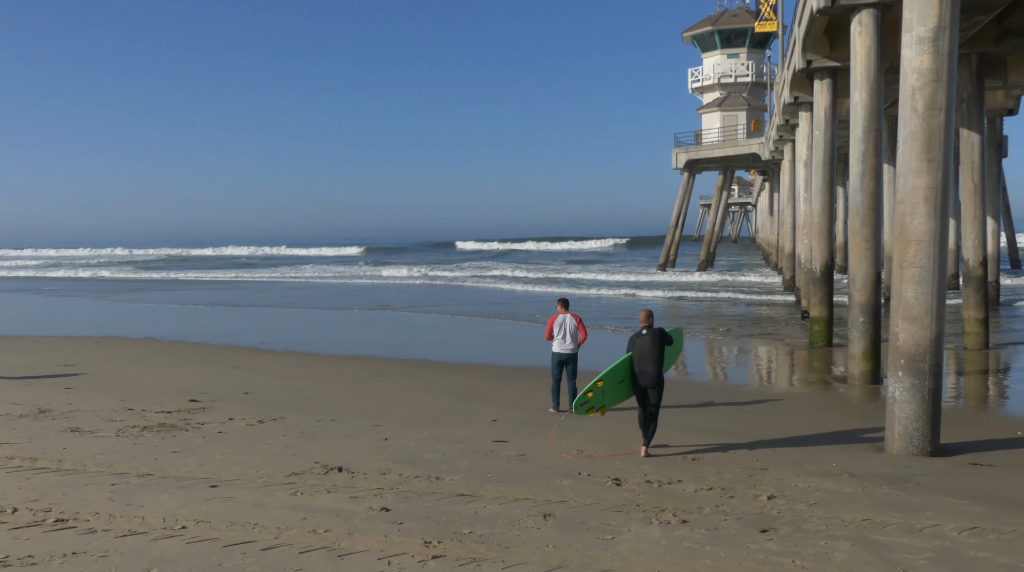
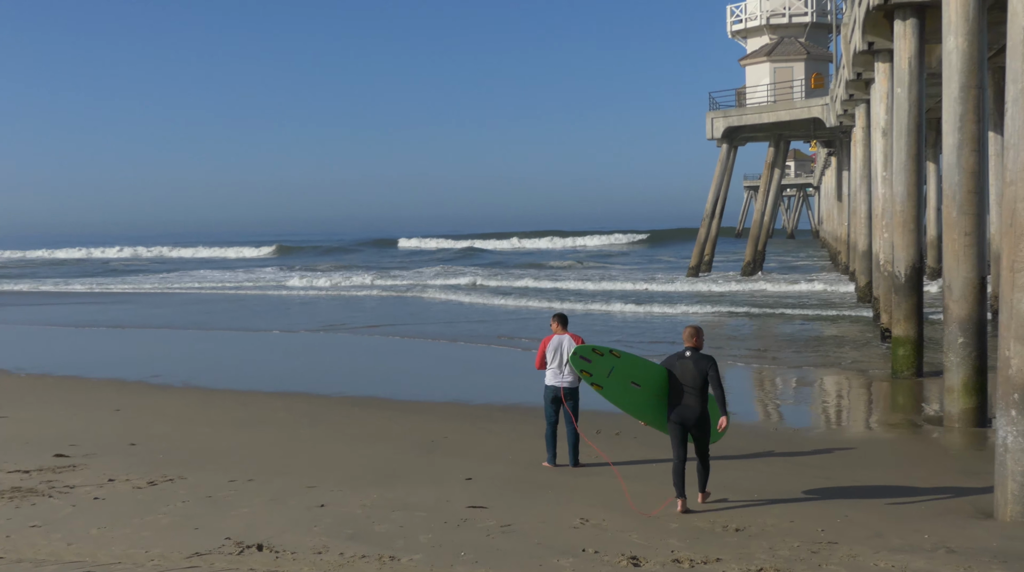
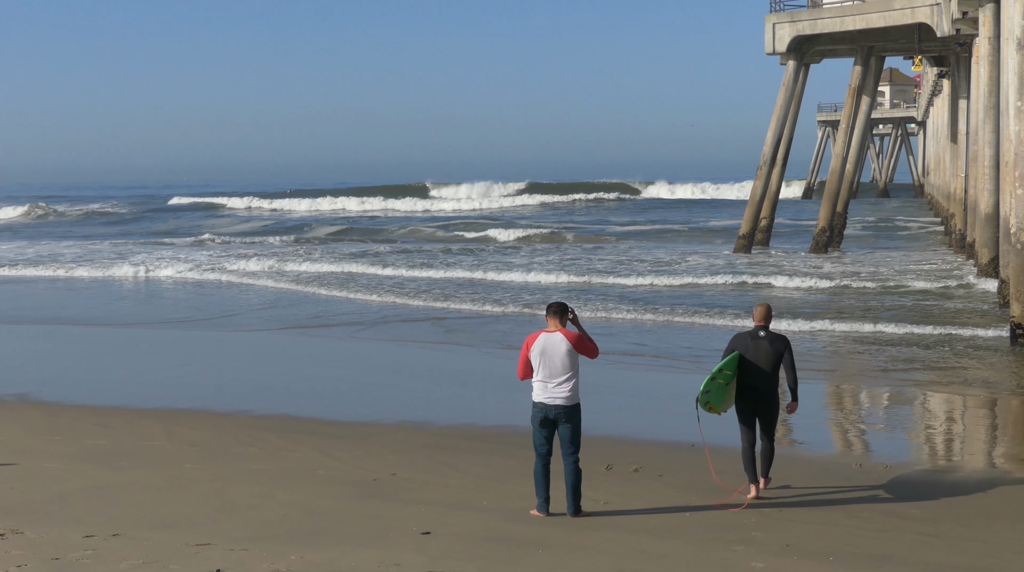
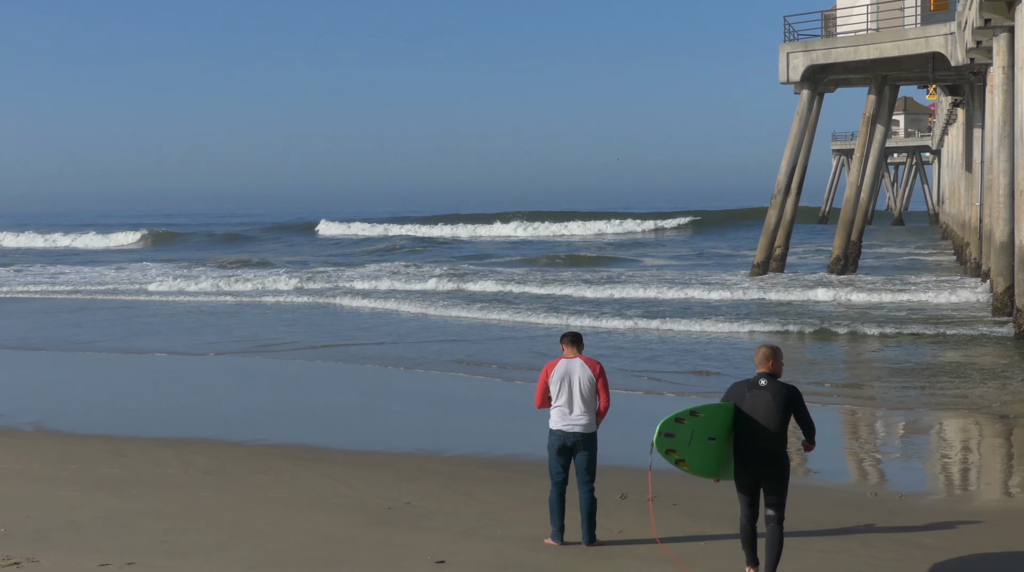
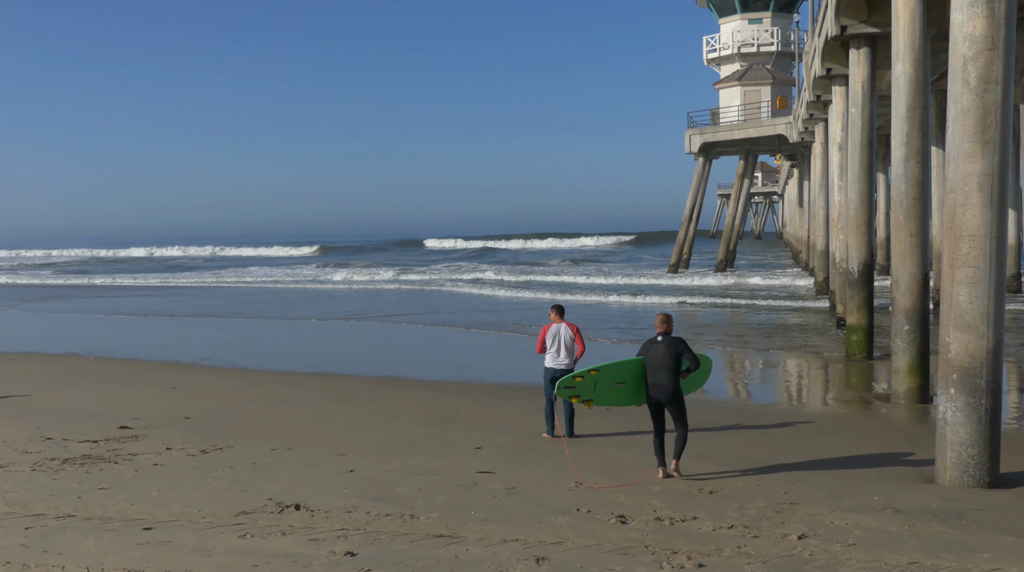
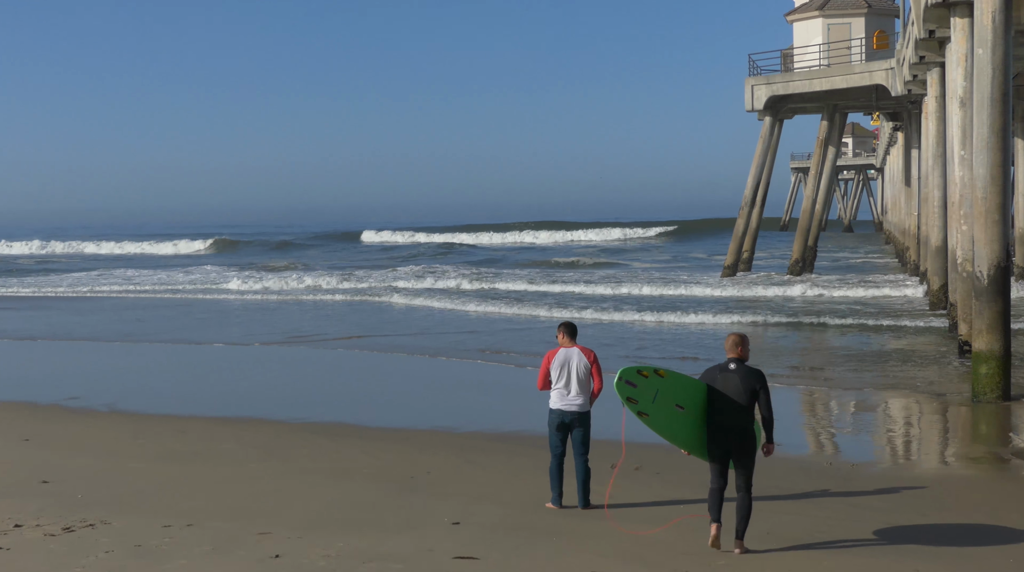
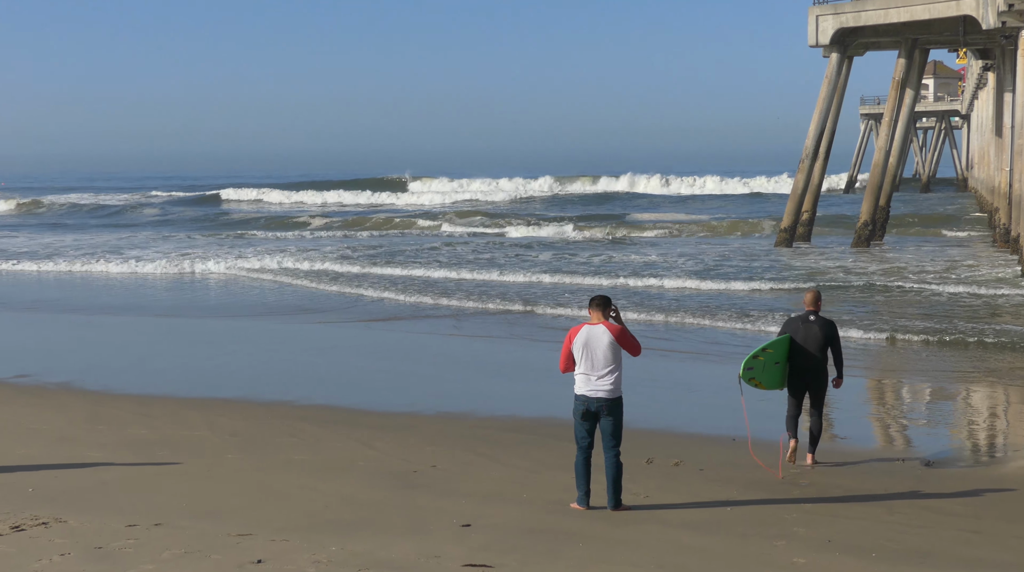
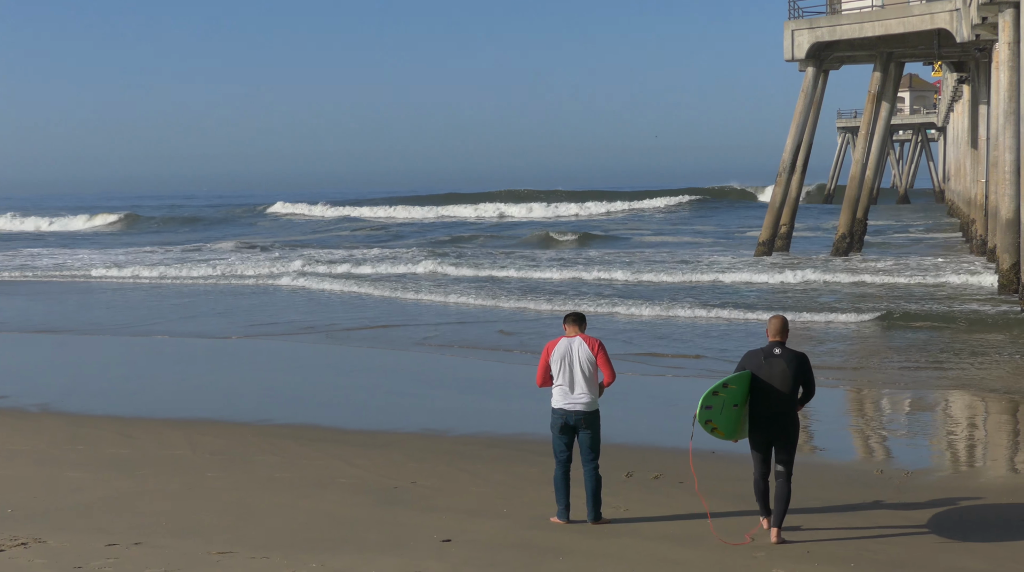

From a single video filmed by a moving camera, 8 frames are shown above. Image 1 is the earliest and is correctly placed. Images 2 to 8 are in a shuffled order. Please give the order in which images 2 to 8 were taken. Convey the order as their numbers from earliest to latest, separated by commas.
5, 2, 6, 4, 8, 3, 7
